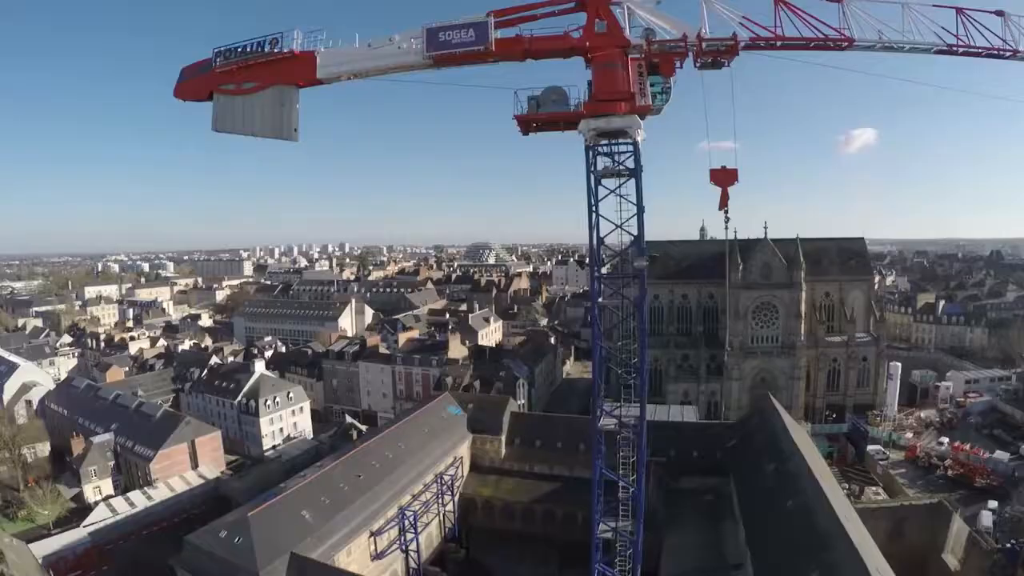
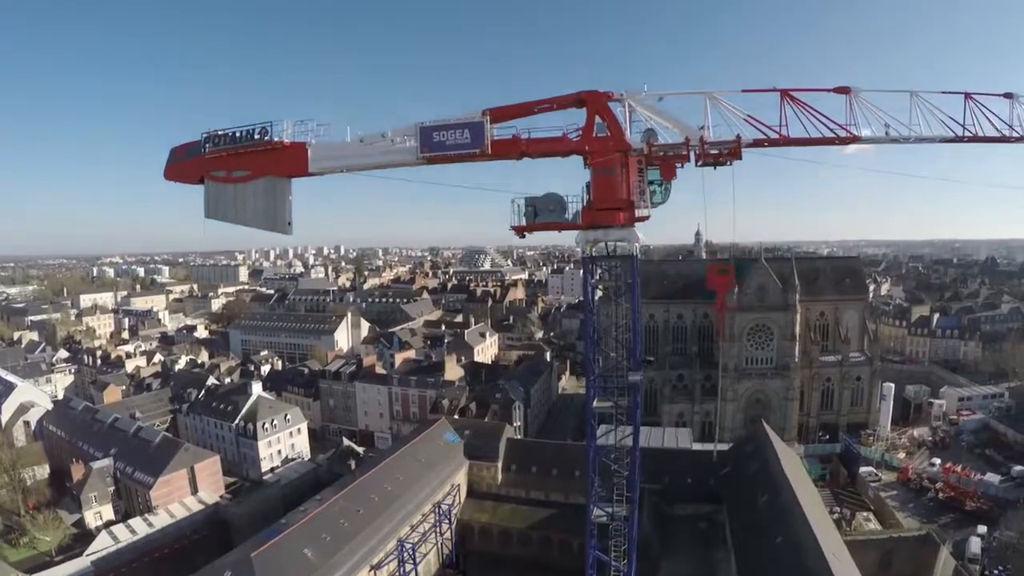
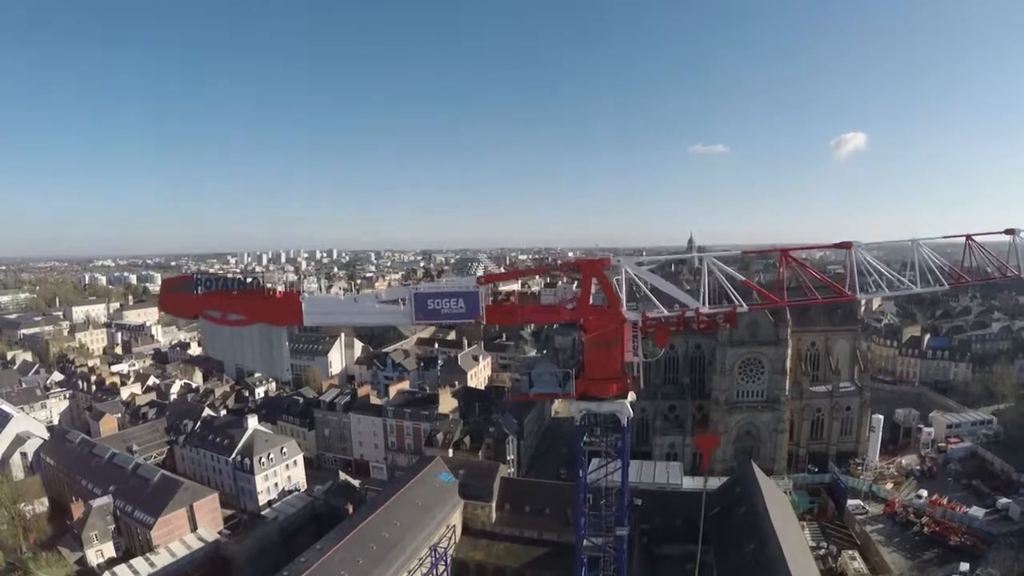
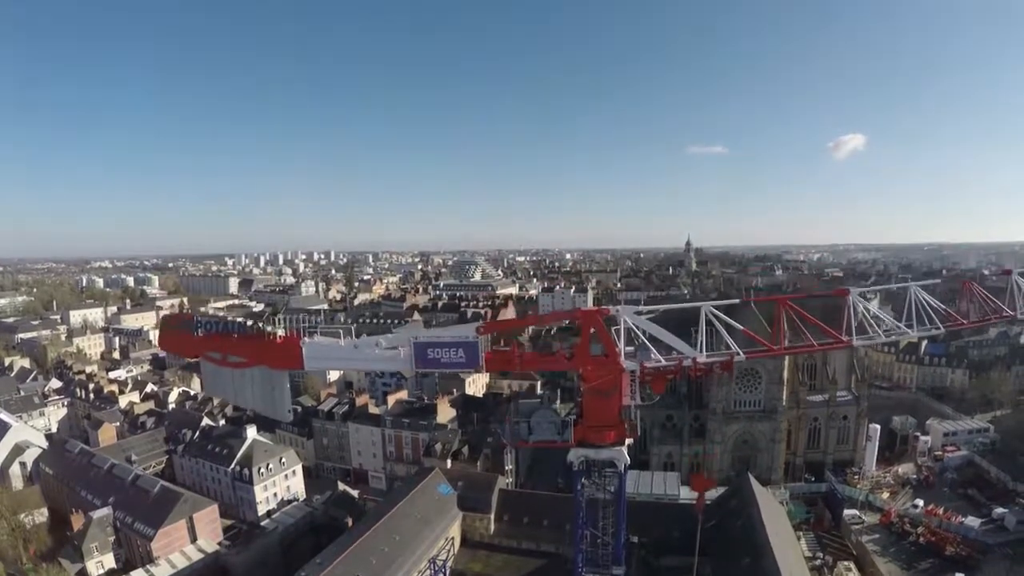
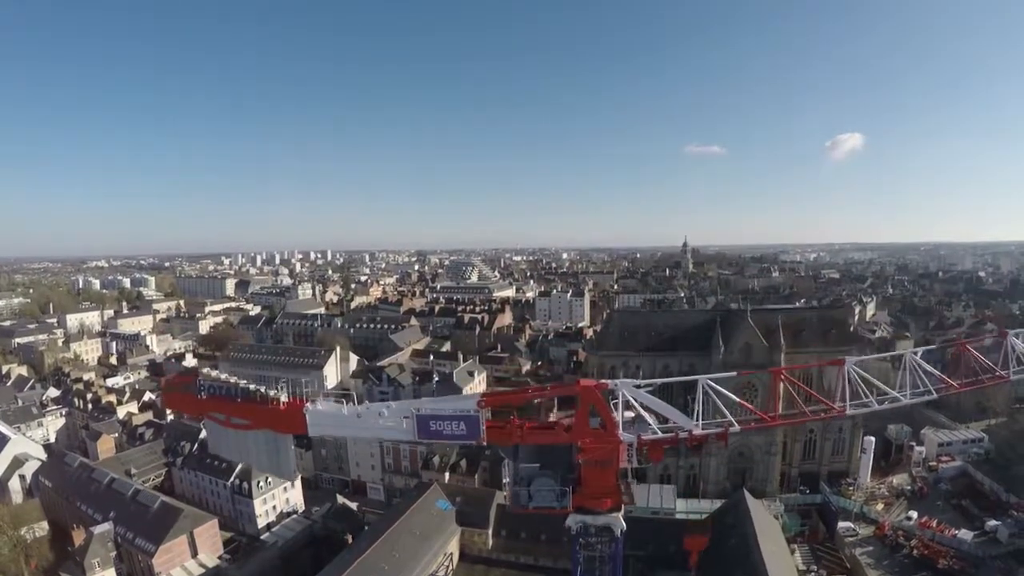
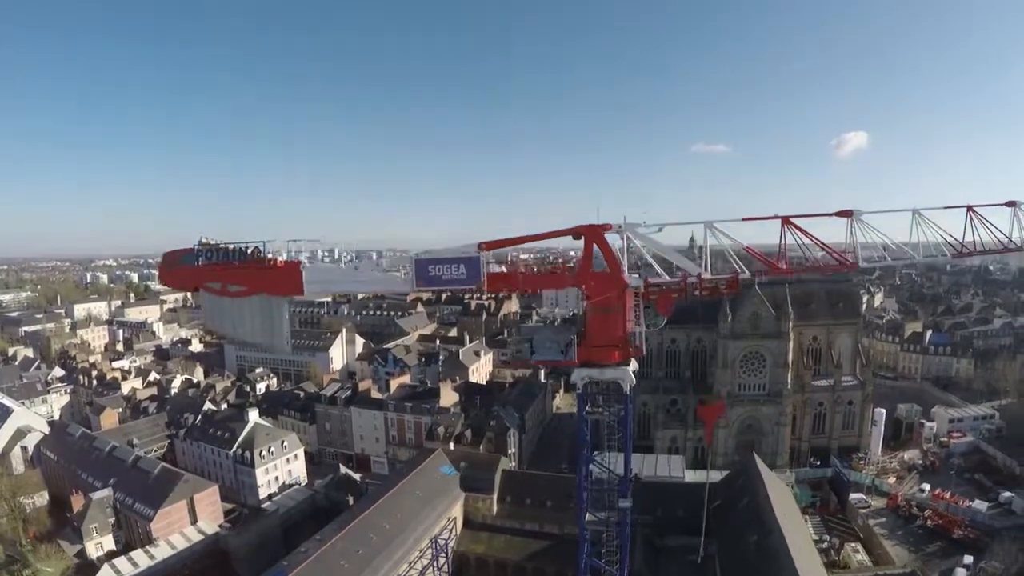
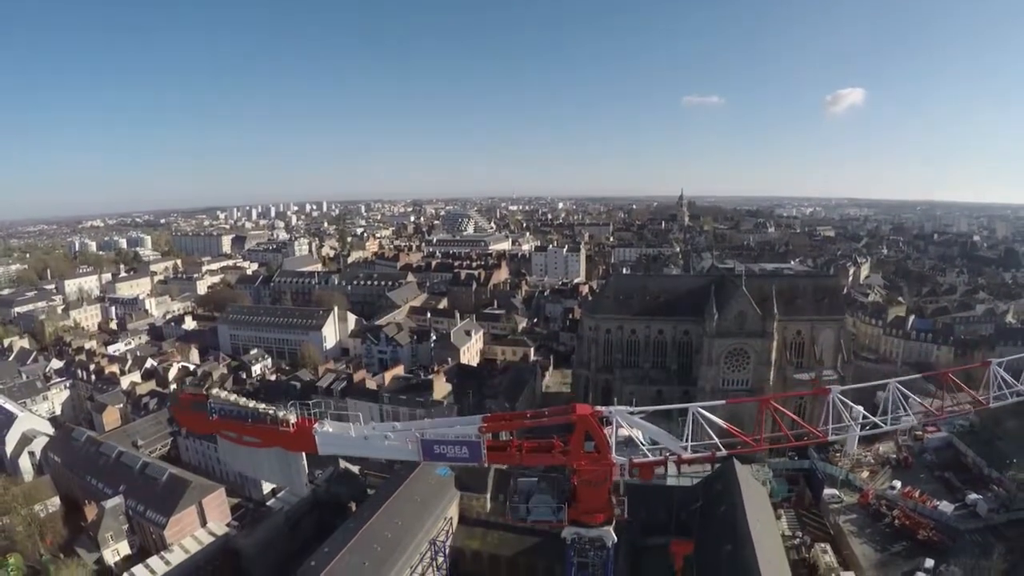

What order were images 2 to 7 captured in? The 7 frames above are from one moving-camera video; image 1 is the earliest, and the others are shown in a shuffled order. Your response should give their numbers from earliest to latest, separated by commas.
2, 6, 3, 4, 5, 7
